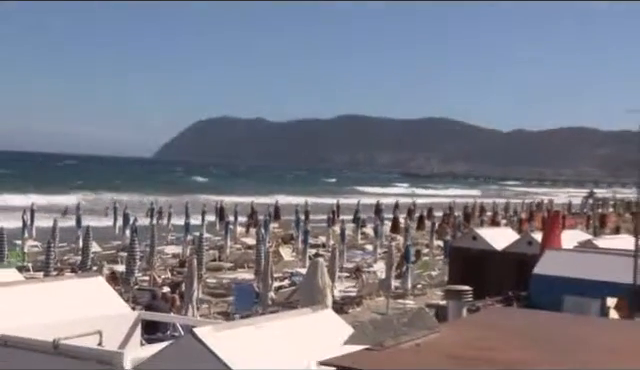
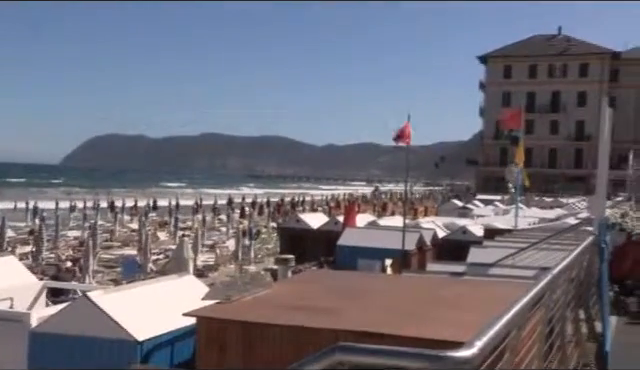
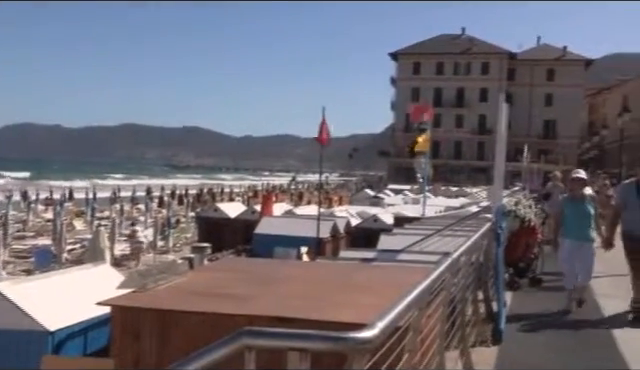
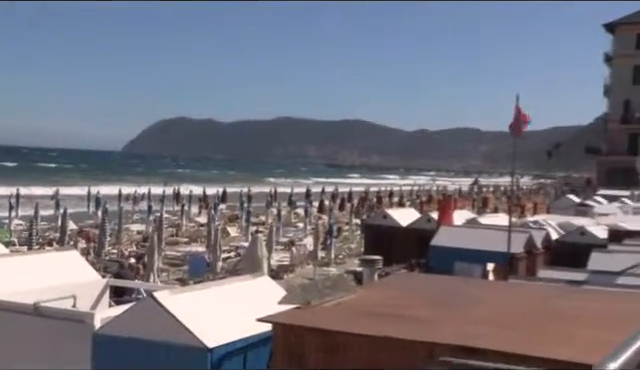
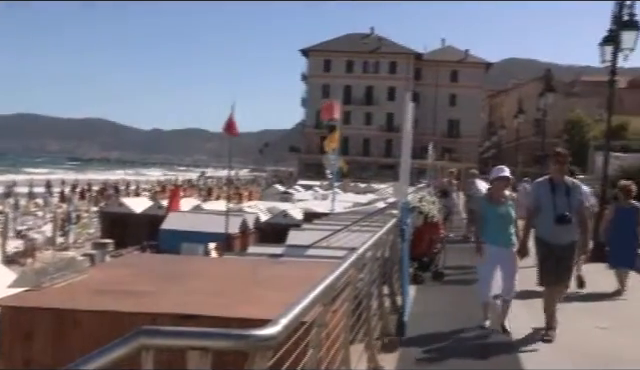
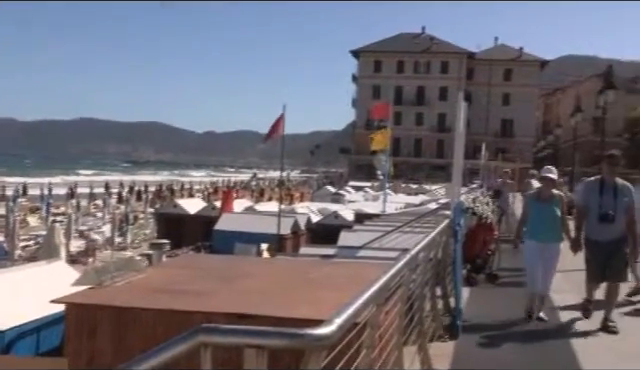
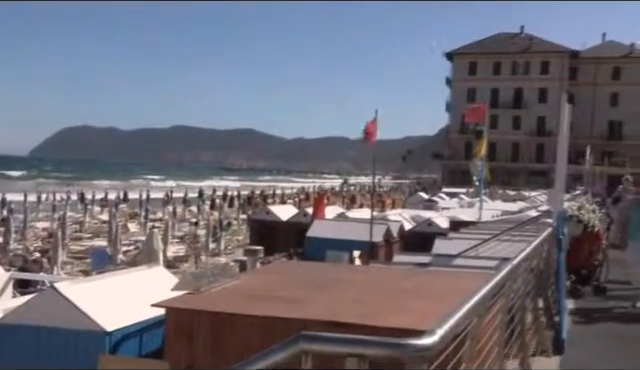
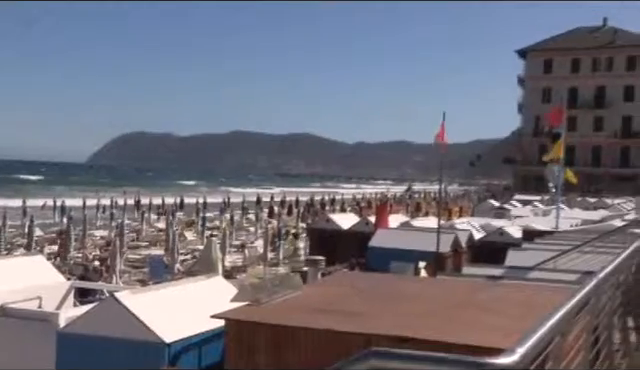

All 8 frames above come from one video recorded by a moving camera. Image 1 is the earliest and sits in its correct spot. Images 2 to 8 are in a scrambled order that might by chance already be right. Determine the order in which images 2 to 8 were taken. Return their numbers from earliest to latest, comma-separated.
4, 8, 2, 7, 3, 6, 5
